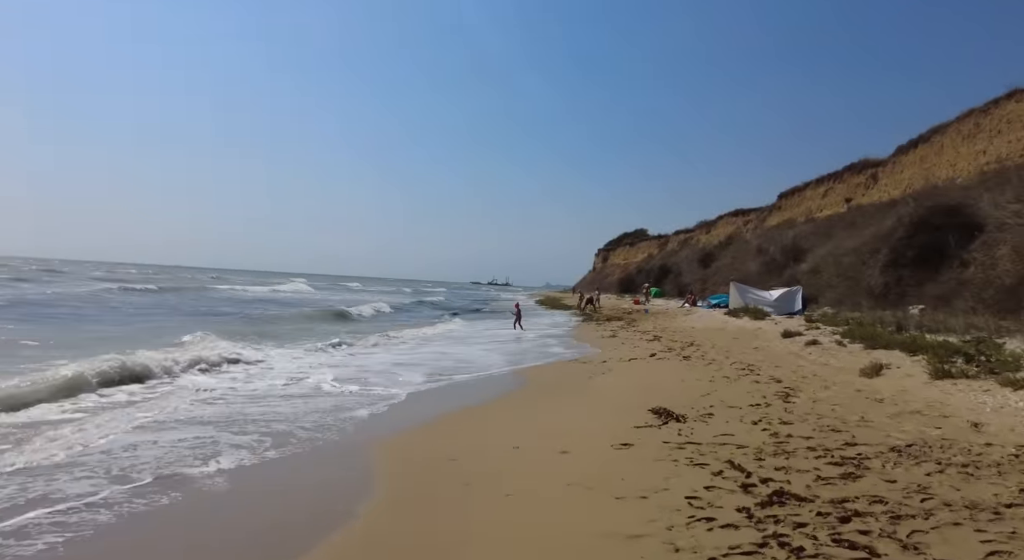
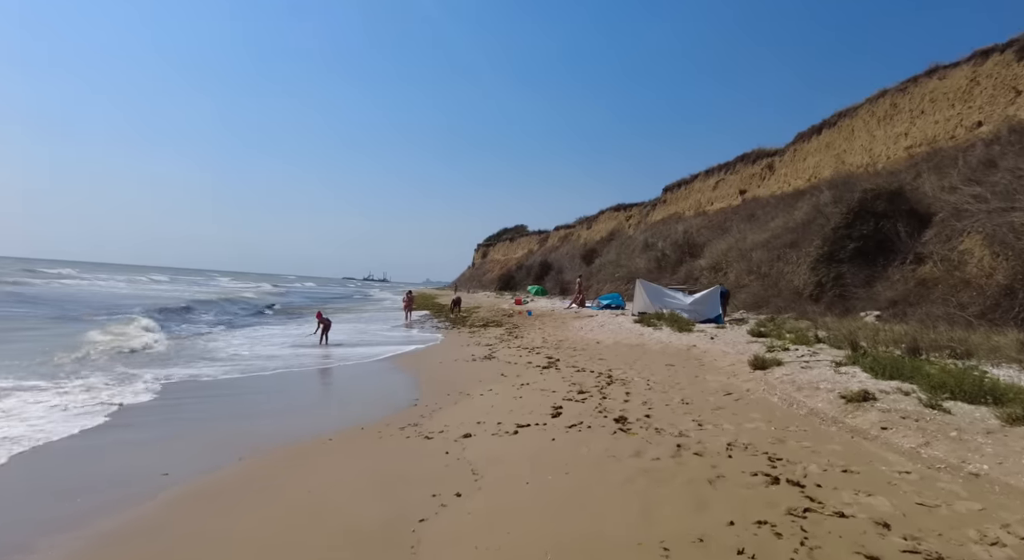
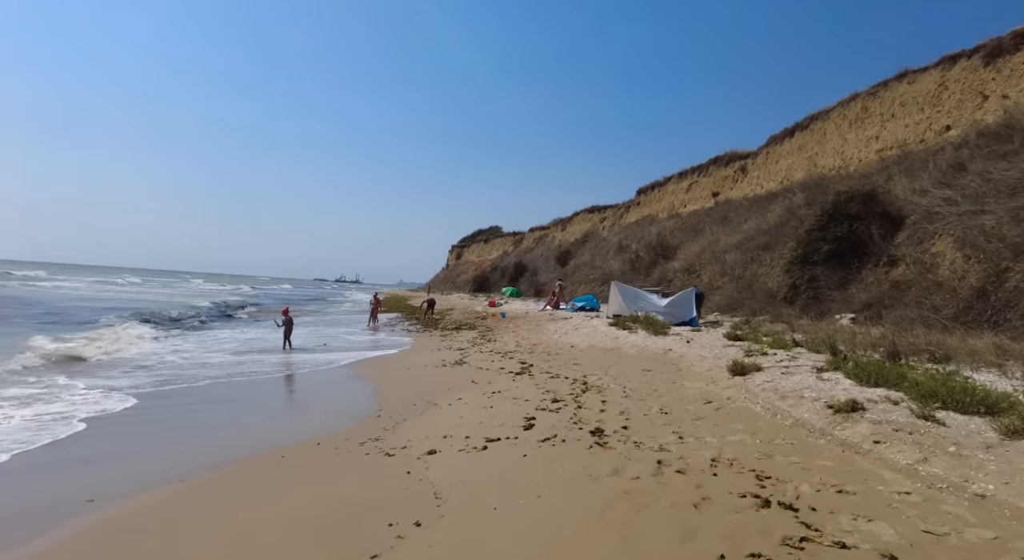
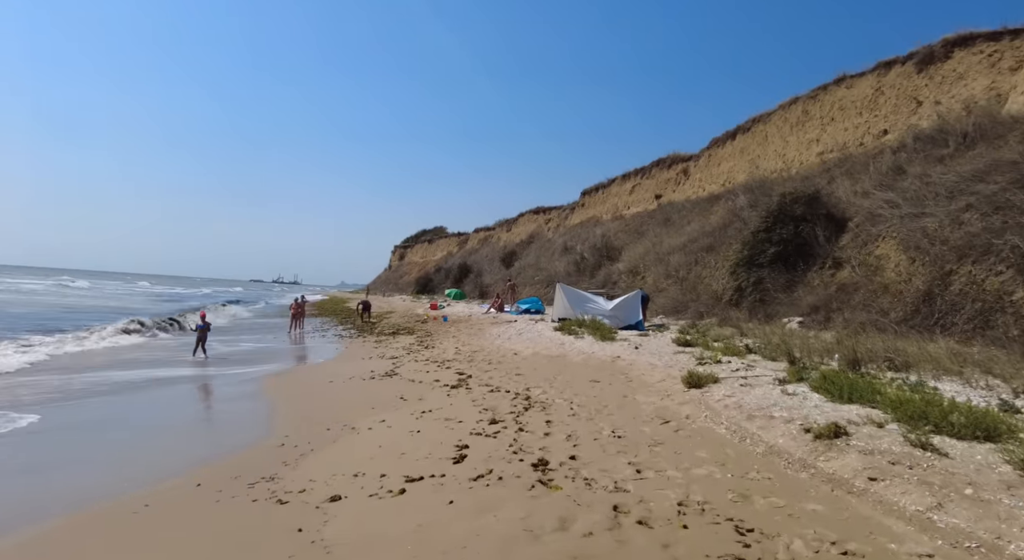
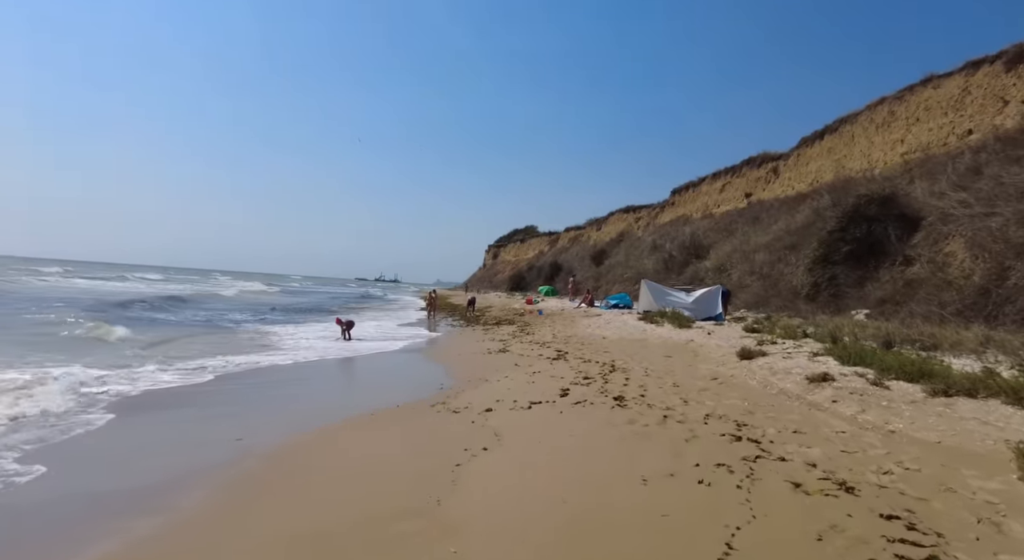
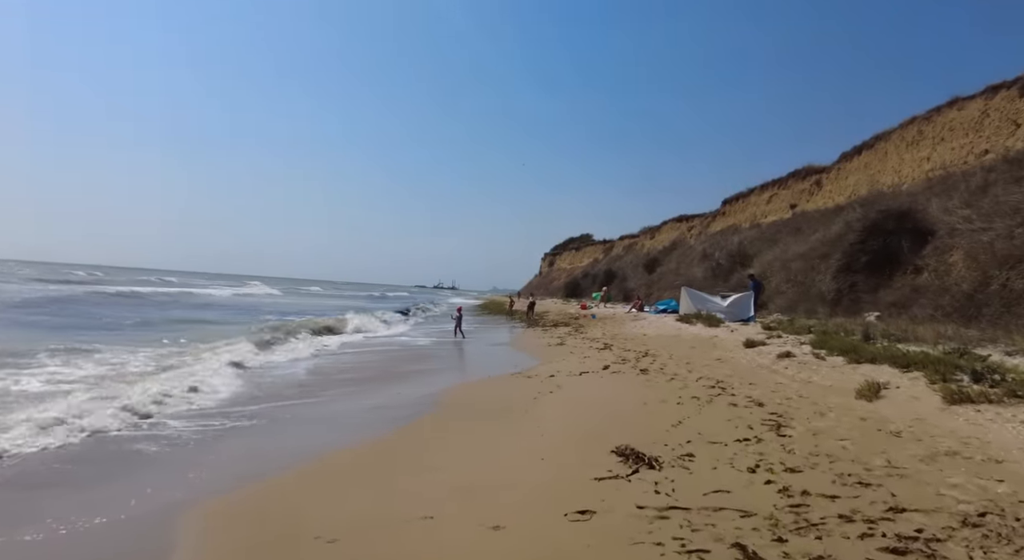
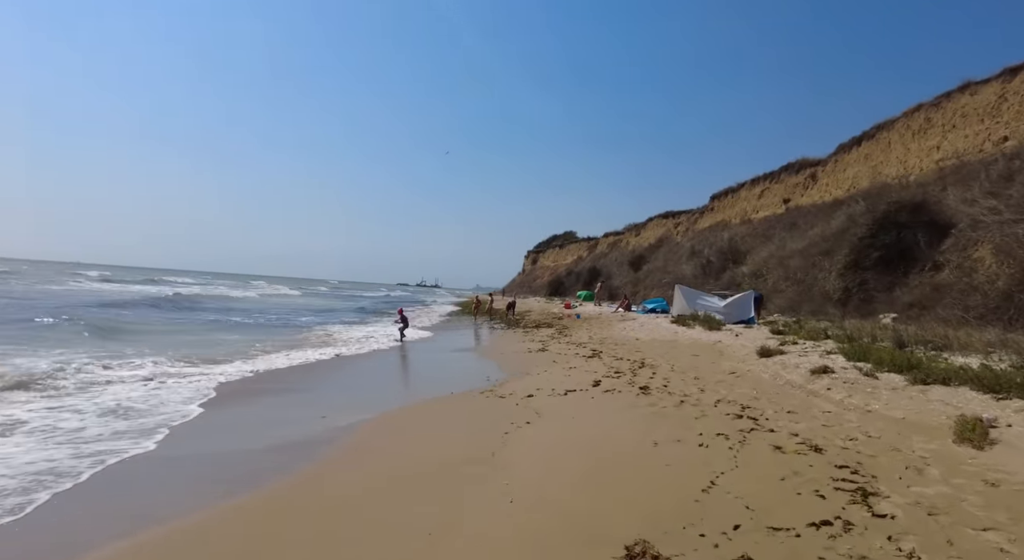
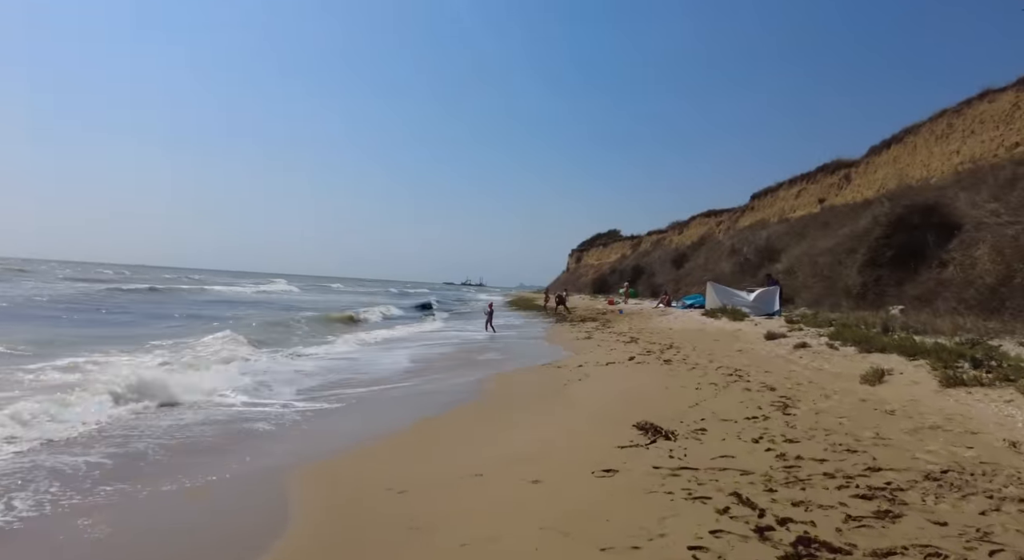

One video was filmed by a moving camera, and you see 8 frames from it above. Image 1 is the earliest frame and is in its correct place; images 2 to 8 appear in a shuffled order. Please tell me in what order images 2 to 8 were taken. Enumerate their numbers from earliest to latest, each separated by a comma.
8, 6, 7, 5, 2, 3, 4
